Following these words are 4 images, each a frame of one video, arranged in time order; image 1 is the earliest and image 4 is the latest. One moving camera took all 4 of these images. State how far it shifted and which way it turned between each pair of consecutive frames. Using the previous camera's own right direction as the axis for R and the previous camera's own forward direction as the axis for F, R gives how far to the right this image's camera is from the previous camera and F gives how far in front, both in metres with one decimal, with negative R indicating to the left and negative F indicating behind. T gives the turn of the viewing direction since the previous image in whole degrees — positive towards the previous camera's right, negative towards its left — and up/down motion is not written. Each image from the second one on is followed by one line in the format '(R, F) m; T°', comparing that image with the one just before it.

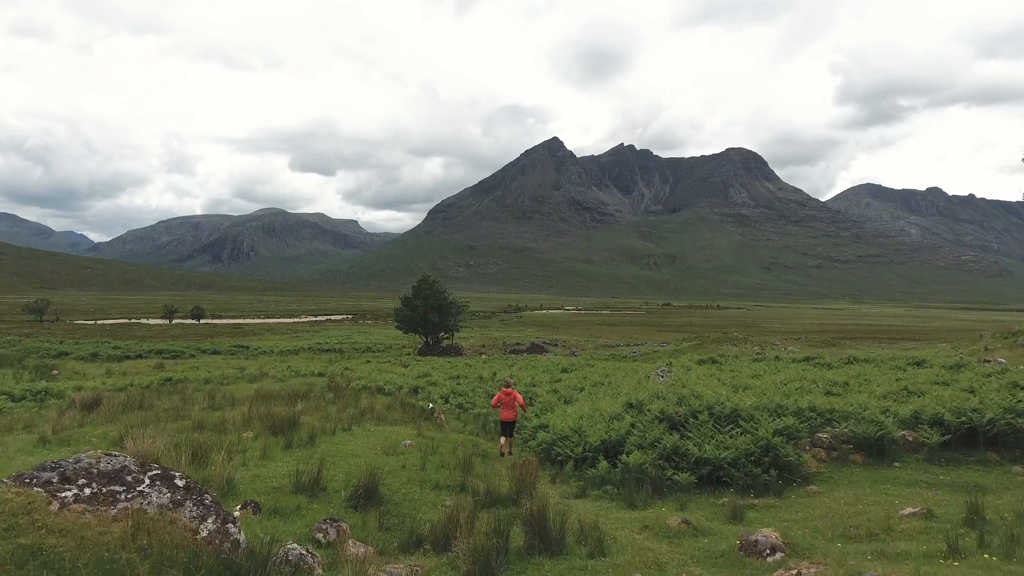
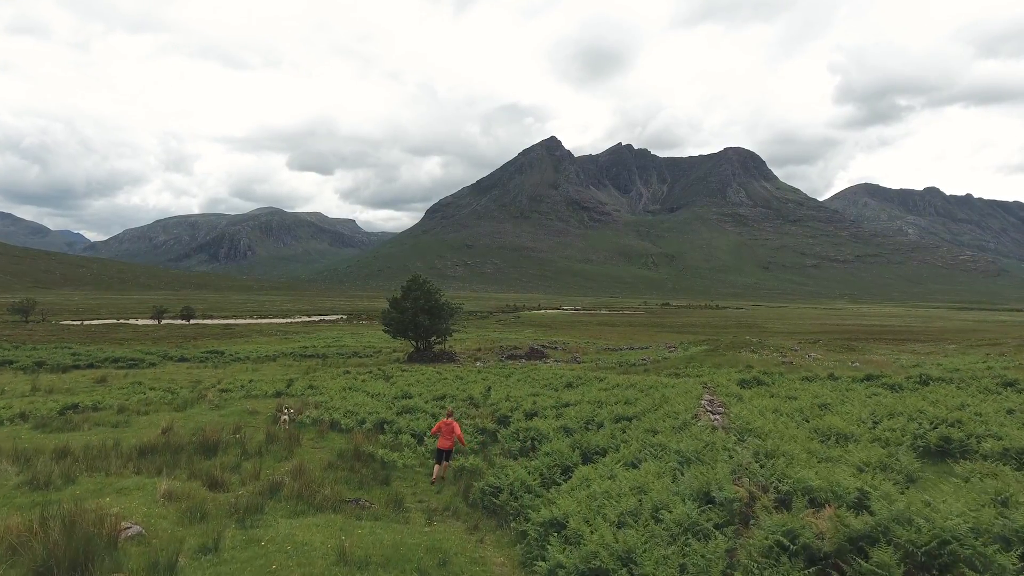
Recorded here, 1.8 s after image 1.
(+0.1, +4.8) m; 0°
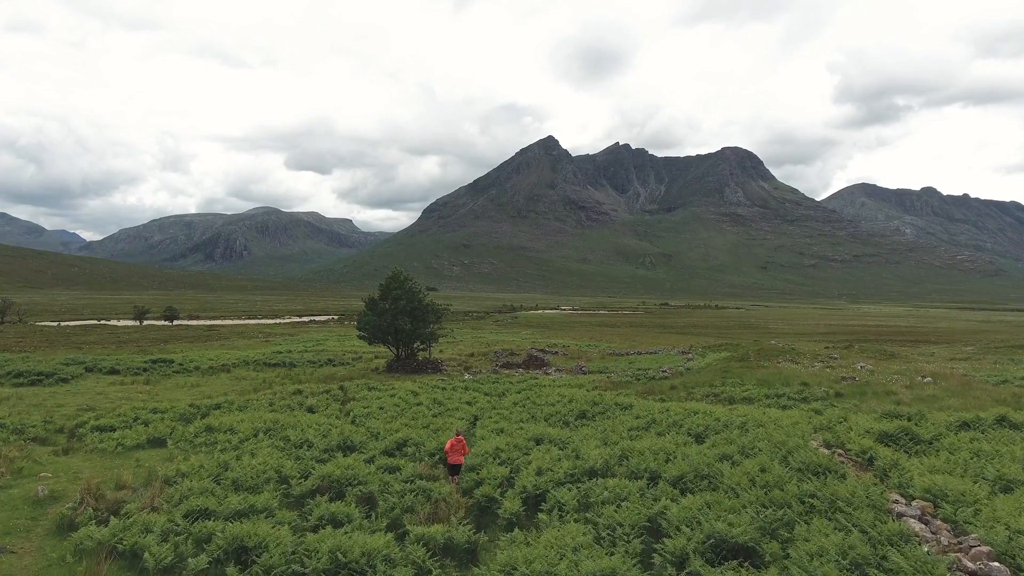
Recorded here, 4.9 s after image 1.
(+0.2, +7.9) m; 0°
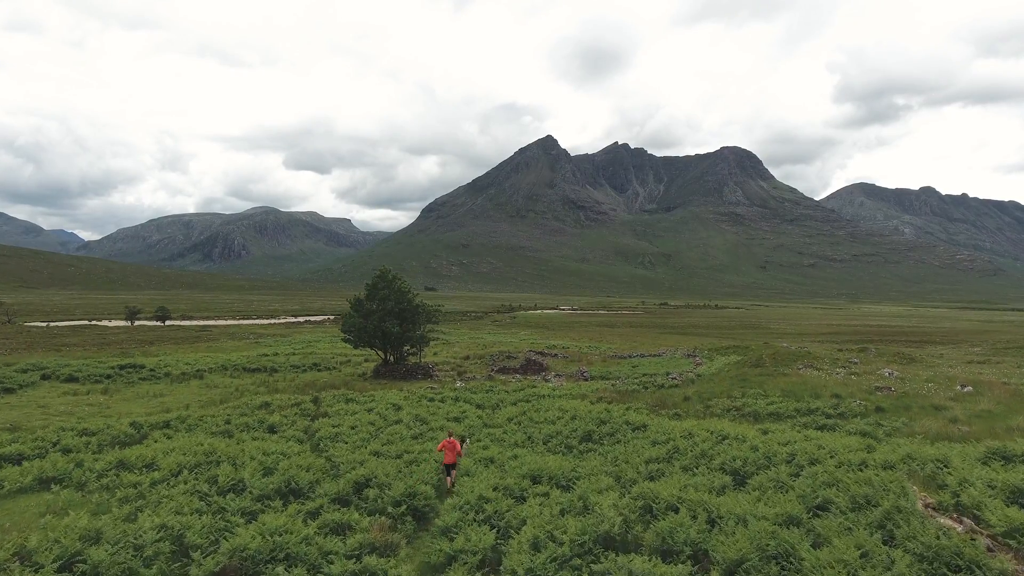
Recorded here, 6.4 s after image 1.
(+0.2, +3.4) m; 0°
